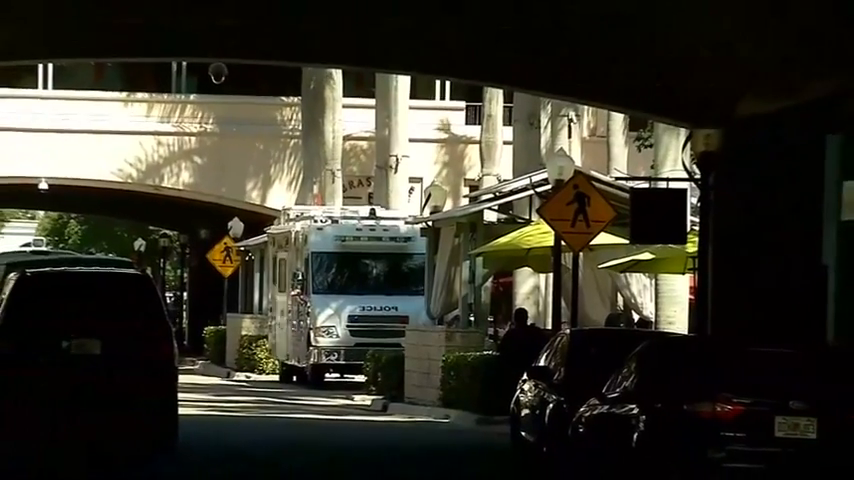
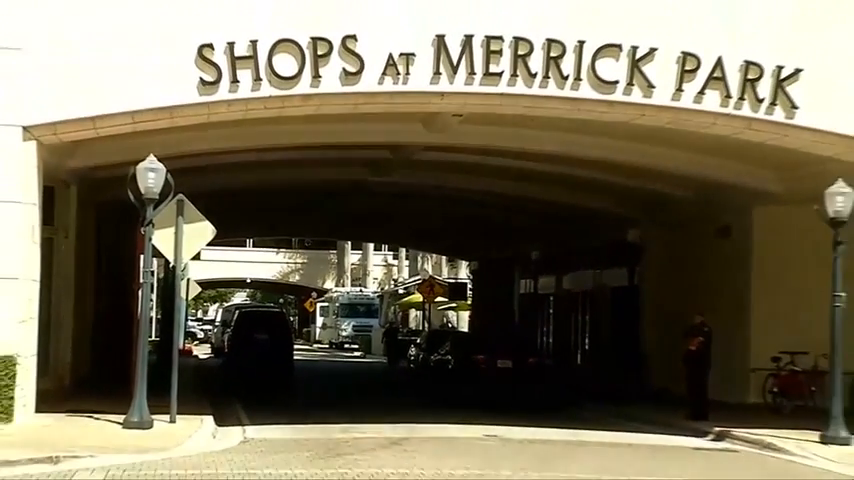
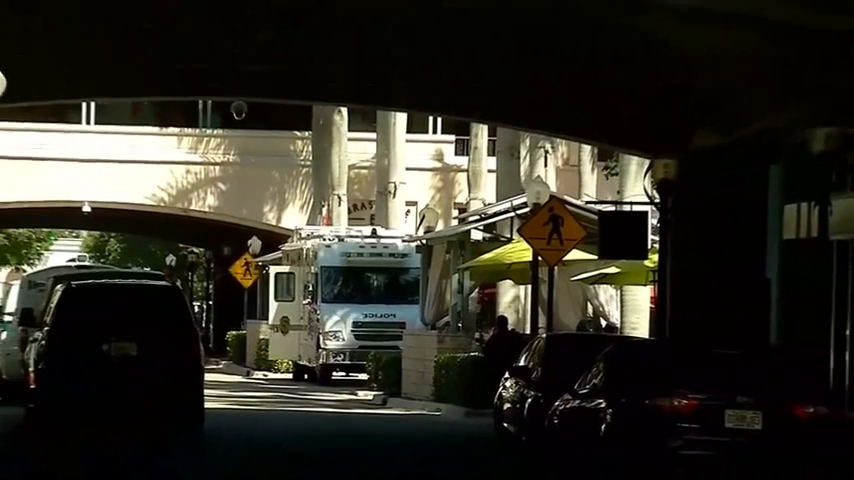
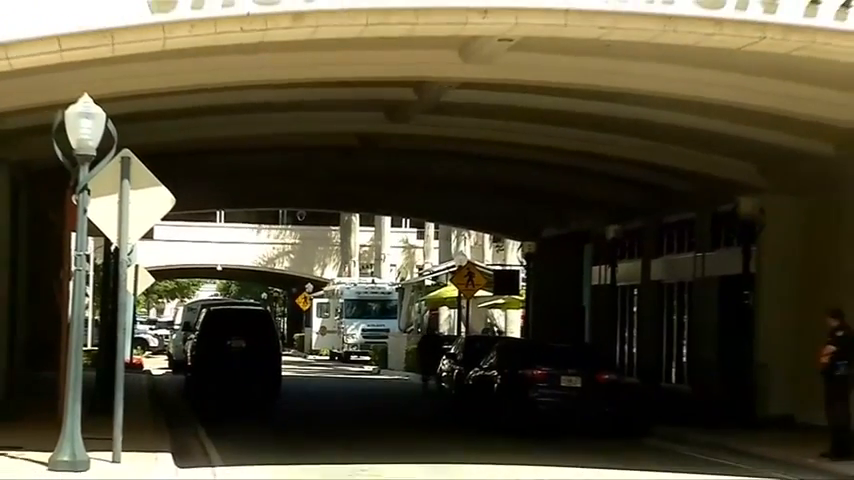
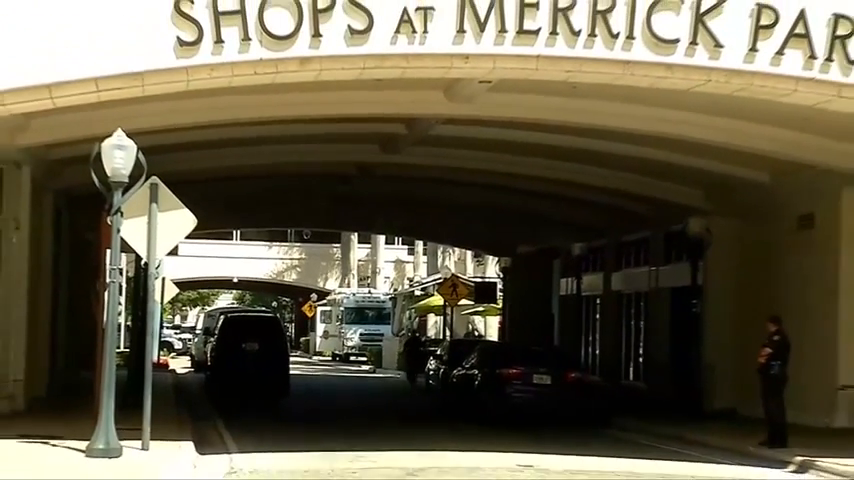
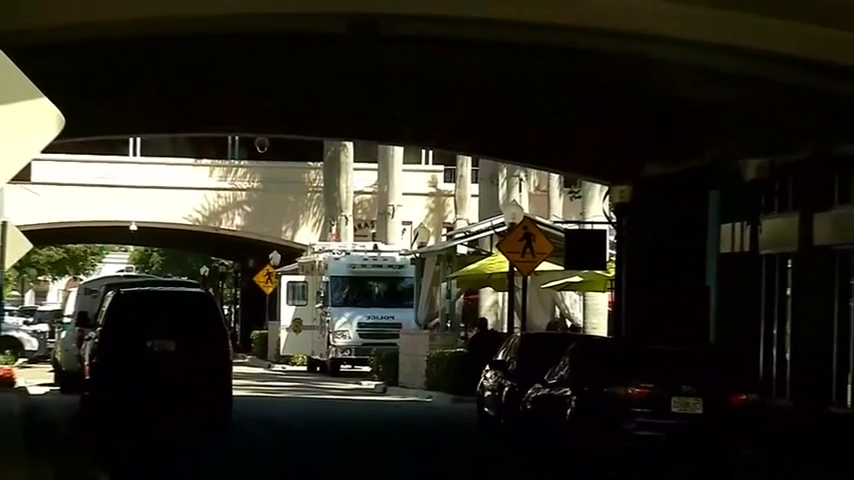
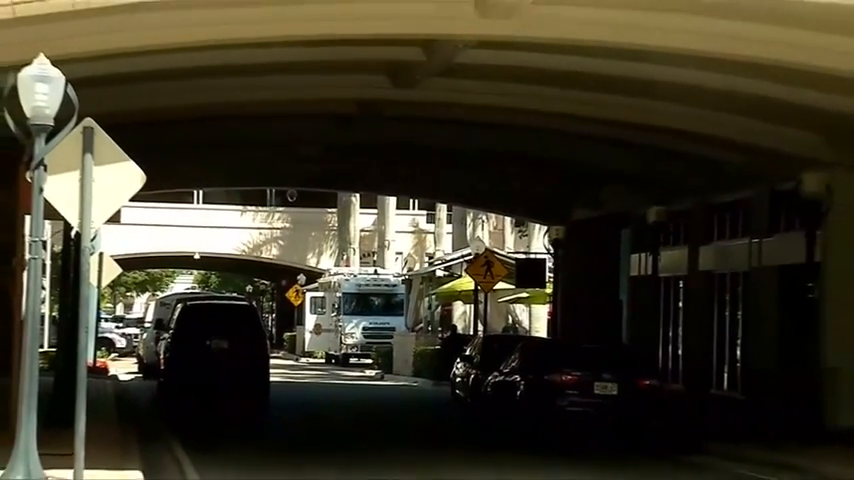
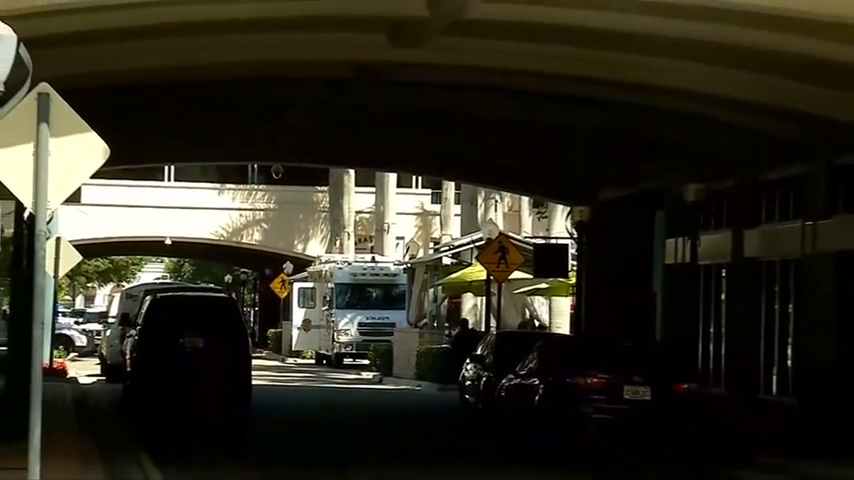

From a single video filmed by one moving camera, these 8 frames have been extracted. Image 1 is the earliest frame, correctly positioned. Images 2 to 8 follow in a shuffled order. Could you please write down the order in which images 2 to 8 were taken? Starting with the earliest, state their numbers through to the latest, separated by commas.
3, 6, 8, 7, 4, 5, 2
